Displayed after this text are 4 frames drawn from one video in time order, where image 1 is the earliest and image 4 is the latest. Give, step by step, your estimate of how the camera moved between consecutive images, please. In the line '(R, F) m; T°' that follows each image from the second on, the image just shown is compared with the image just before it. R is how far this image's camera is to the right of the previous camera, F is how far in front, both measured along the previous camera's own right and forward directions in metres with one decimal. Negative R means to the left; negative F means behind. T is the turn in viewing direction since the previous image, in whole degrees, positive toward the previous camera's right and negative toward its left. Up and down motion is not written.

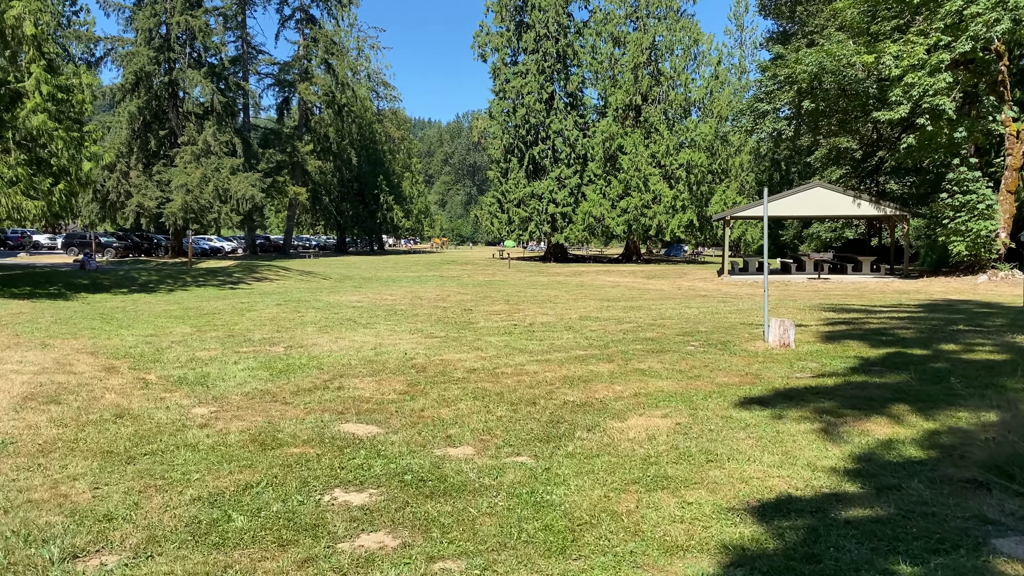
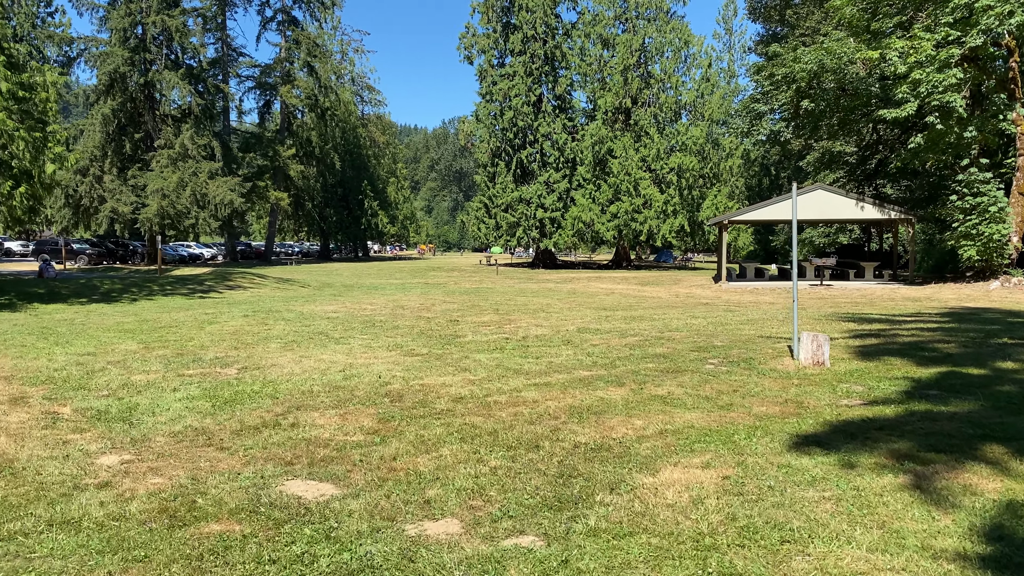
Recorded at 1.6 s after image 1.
(-0.1, +1.1) m; +1°
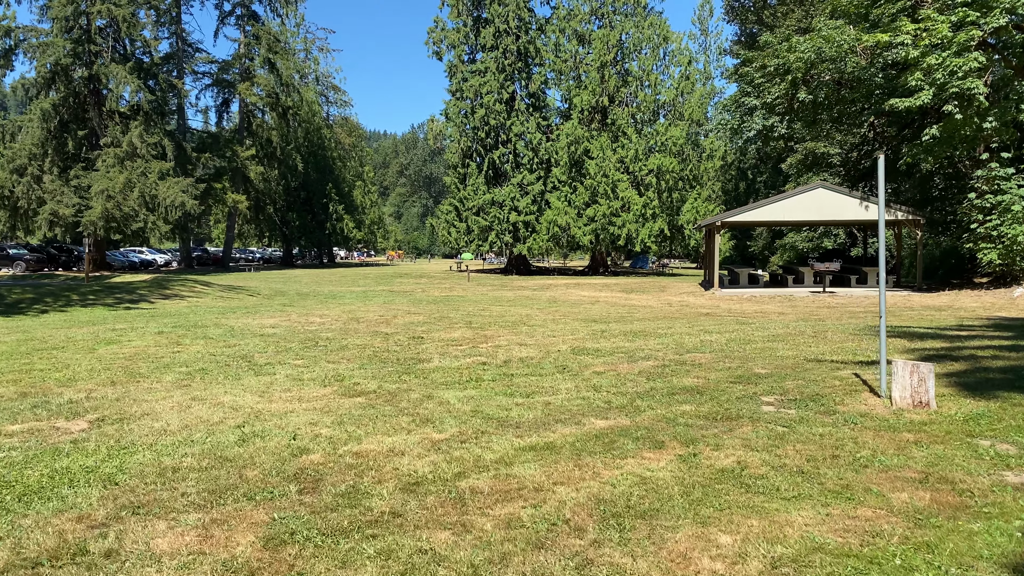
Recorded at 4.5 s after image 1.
(-0.1, +2.1) m; +2°
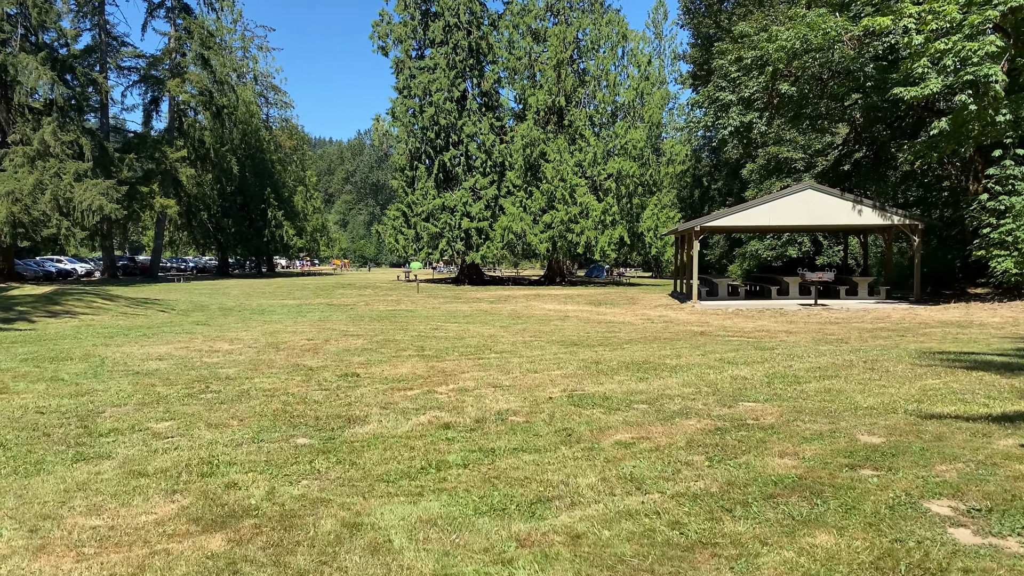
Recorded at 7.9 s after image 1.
(-0.2, +2.4) m; +4°
